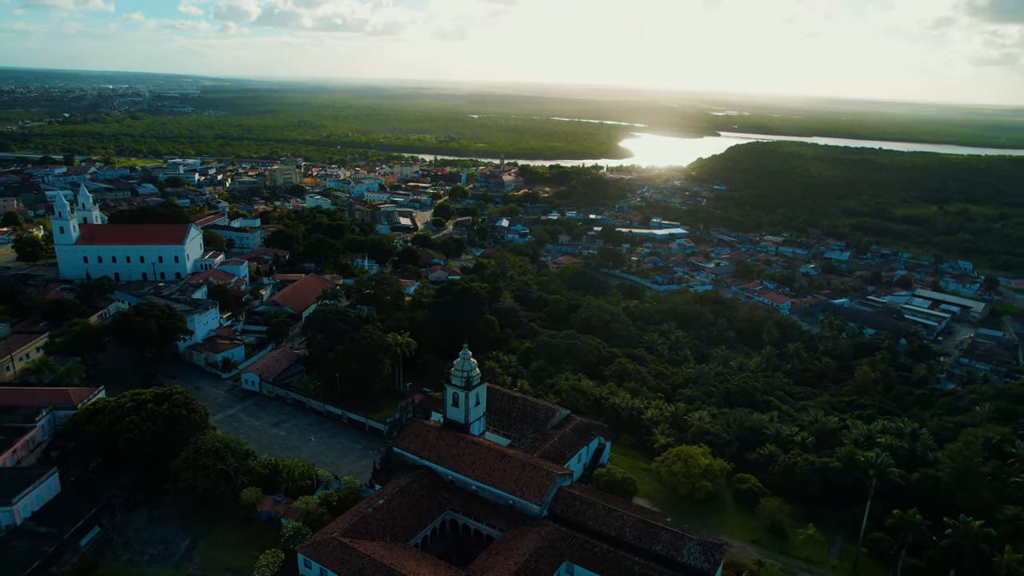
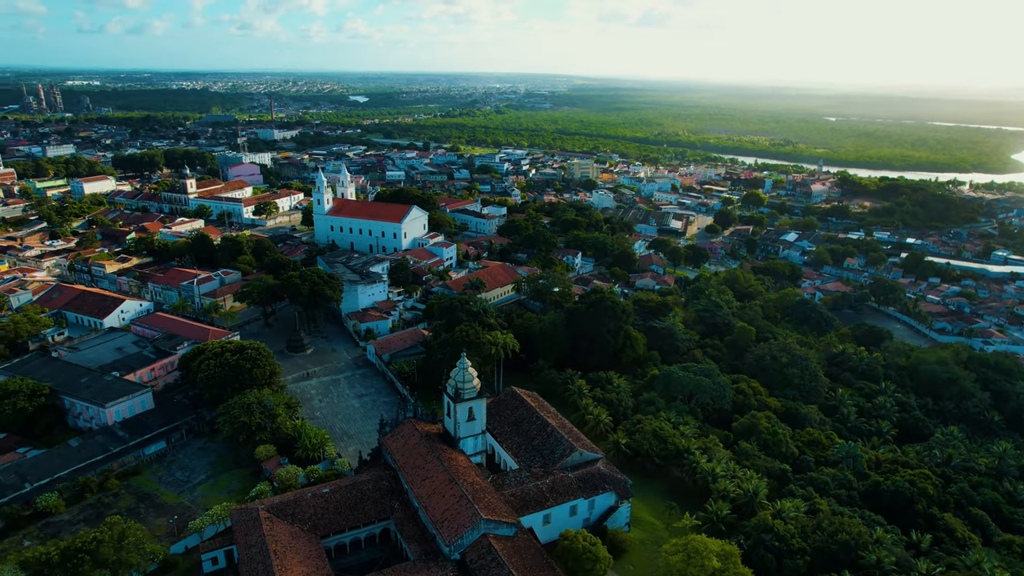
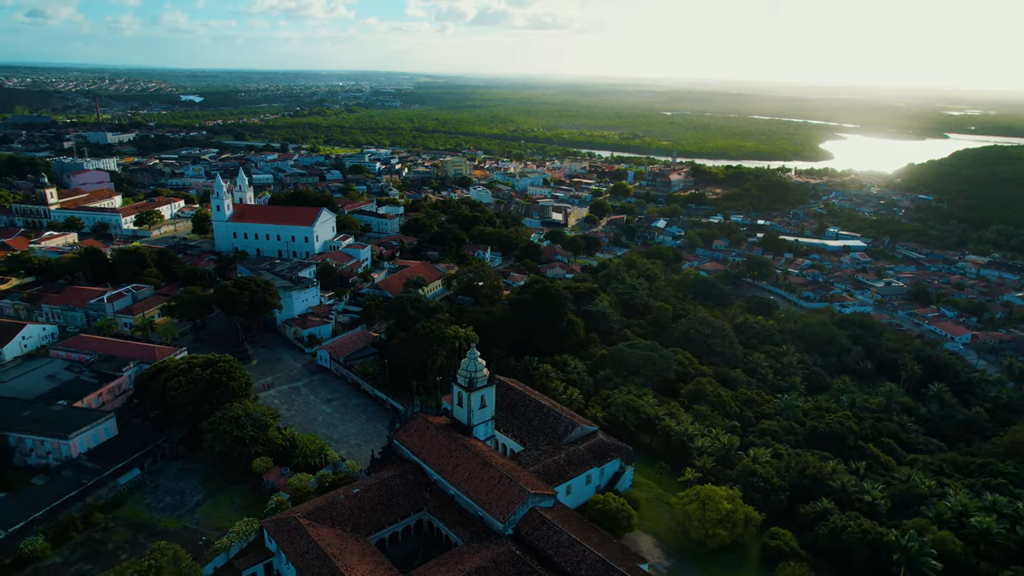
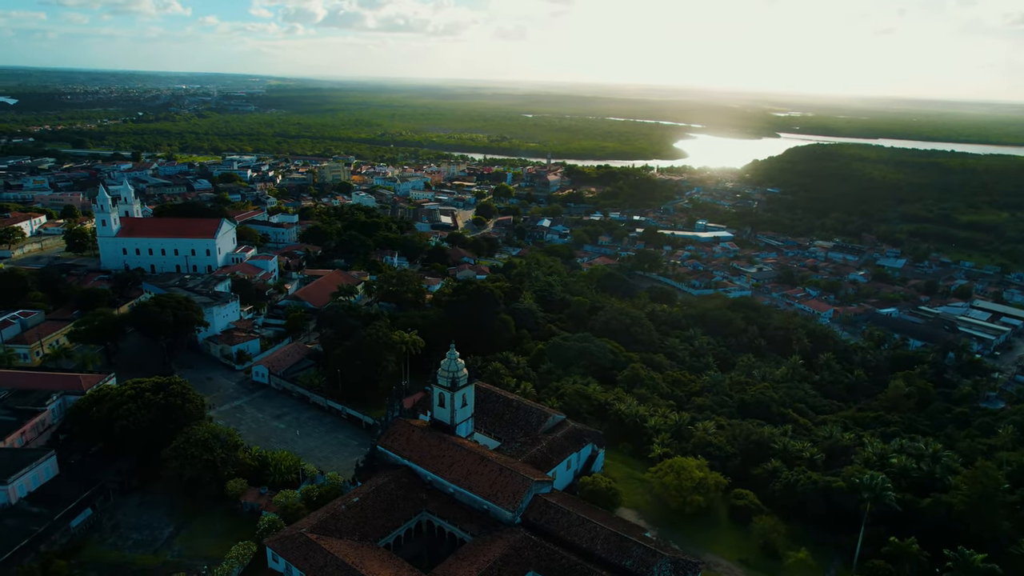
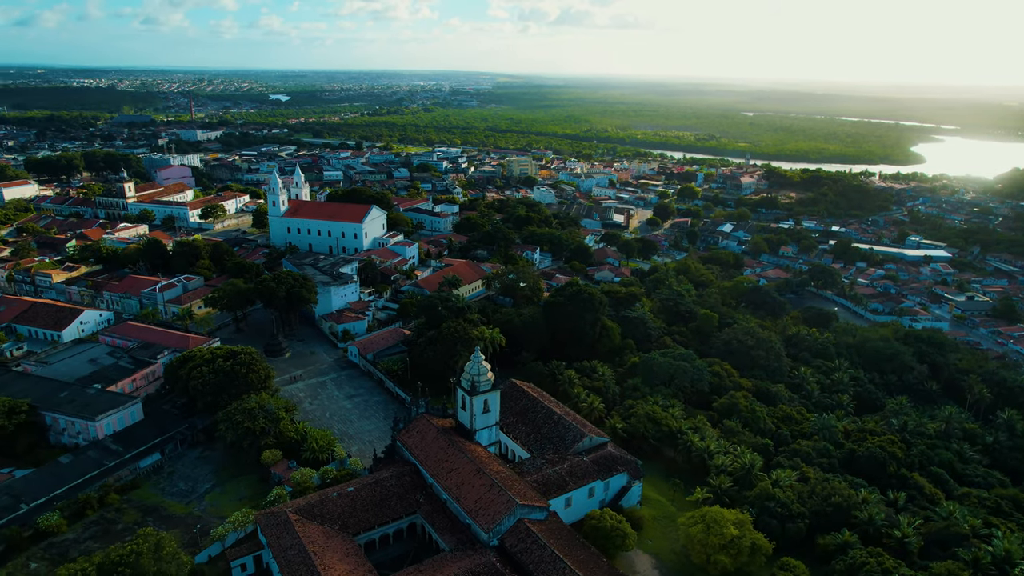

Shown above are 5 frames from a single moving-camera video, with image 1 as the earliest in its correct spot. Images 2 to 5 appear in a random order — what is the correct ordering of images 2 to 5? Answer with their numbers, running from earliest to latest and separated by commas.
4, 3, 5, 2
